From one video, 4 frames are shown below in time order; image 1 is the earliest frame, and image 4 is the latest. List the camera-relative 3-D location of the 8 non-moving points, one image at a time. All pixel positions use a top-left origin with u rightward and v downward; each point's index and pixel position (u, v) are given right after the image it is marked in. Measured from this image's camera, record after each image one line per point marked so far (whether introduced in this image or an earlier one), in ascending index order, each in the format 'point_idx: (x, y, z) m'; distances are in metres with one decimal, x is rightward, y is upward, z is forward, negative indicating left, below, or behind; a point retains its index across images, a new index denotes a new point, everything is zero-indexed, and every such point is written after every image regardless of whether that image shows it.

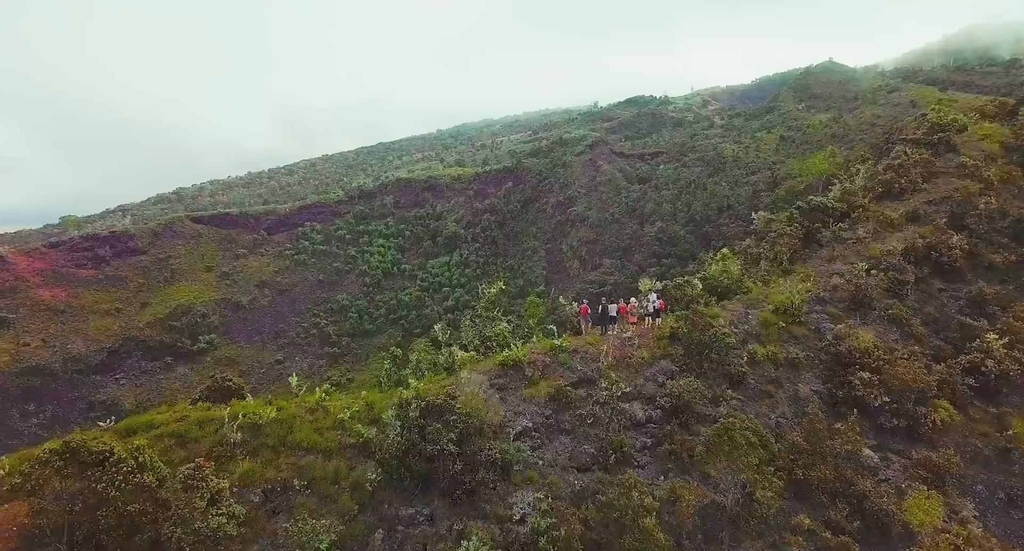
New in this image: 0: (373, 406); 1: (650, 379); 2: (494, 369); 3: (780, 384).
0: (-4.4, -4.1, +17.1) m
1: (+4.7, -3.5, +19.0) m
2: (-0.6, -3.2, +18.7) m
3: (+9.1, -3.7, +19.1) m
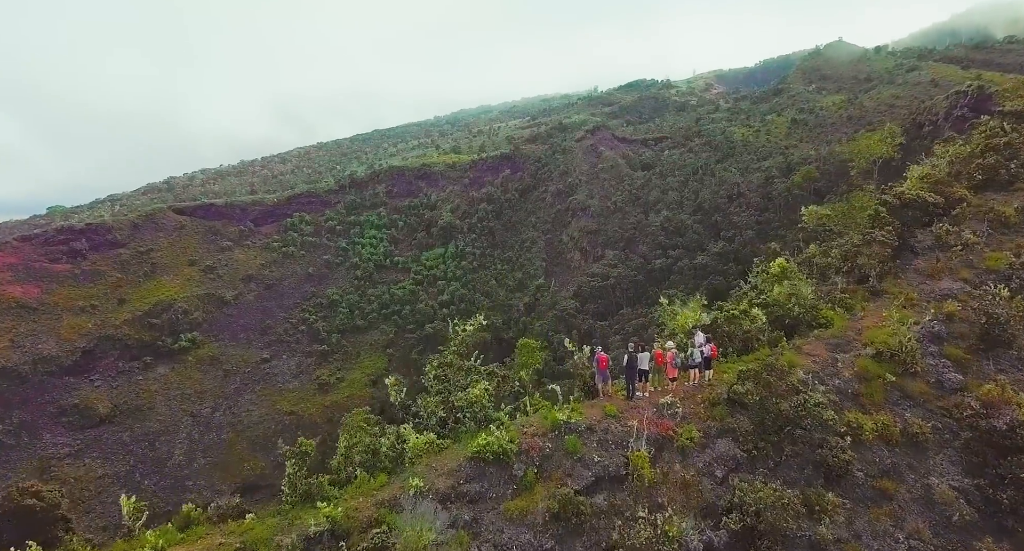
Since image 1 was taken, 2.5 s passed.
0: (-4.8, -5.1, +10.5) m
1: (+4.3, -4.4, +12.4) m
2: (-1.0, -4.1, +12.1) m
3: (+8.7, -4.5, +12.5) m
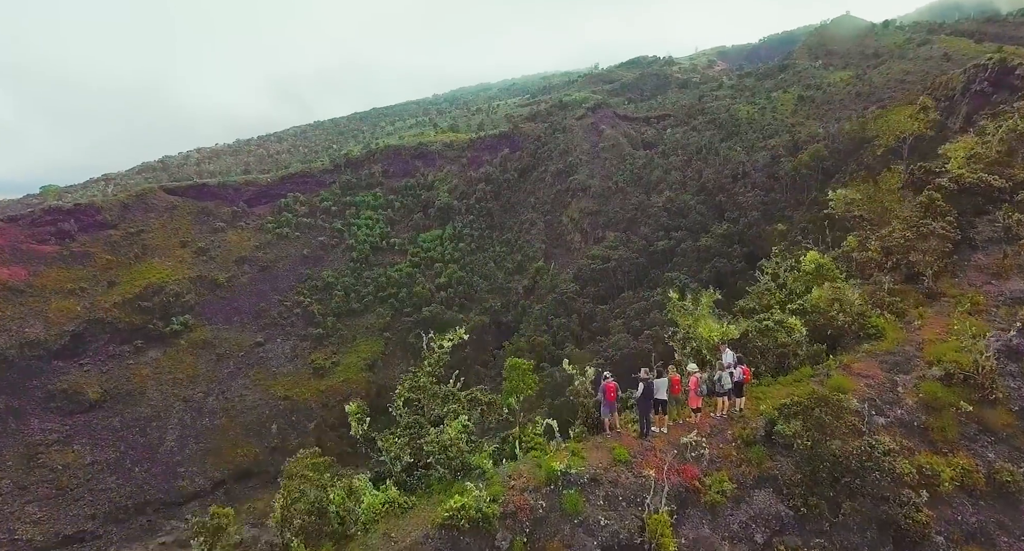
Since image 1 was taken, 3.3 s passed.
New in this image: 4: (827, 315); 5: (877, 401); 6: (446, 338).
0: (-5.1, -5.4, +7.8) m
1: (+4.0, -4.6, +9.7) m
2: (-1.3, -4.3, +9.4) m
3: (+8.4, -4.7, +9.8) m
4: (+8.2, -1.0, +14.4) m
5: (+7.7, -2.6, +11.8) m
6: (-1.6, -1.5, +13.1) m
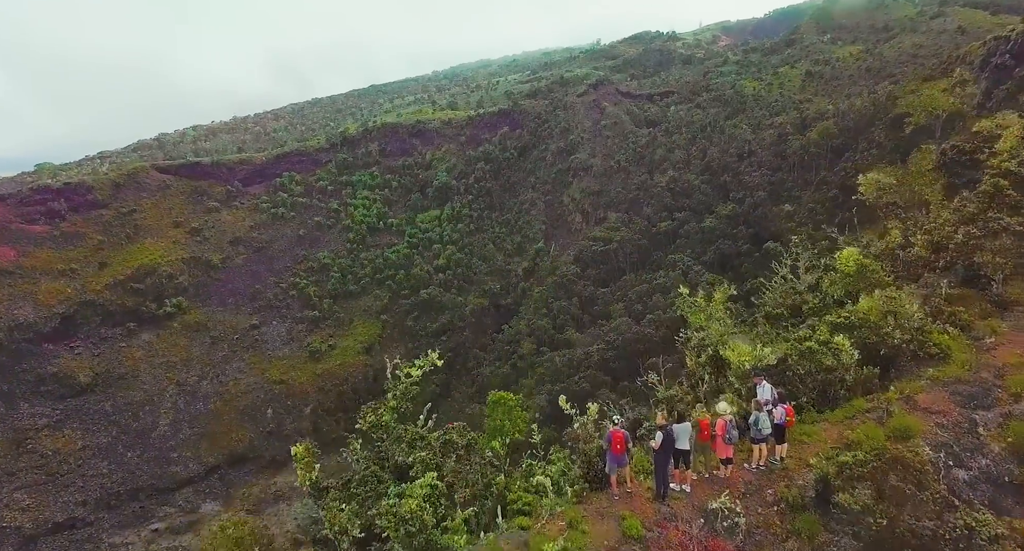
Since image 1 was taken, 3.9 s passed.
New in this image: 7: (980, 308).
0: (-5.4, -5.7, +5.5) m
1: (+3.7, -4.9, +7.4) m
2: (-1.6, -4.6, +7.0) m
3: (+8.1, -5.0, +7.5) m
4: (+7.9, -1.1, +11.9) m
5: (+7.4, -2.9, +9.4) m
6: (-1.9, -1.7, +10.7) m
7: (+10.9, -0.7, +13.0) m
